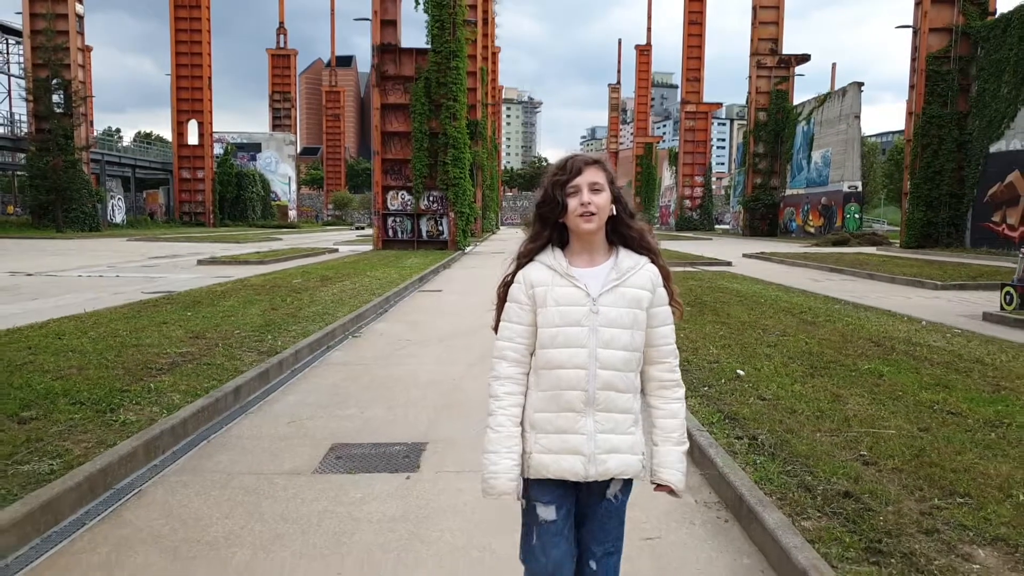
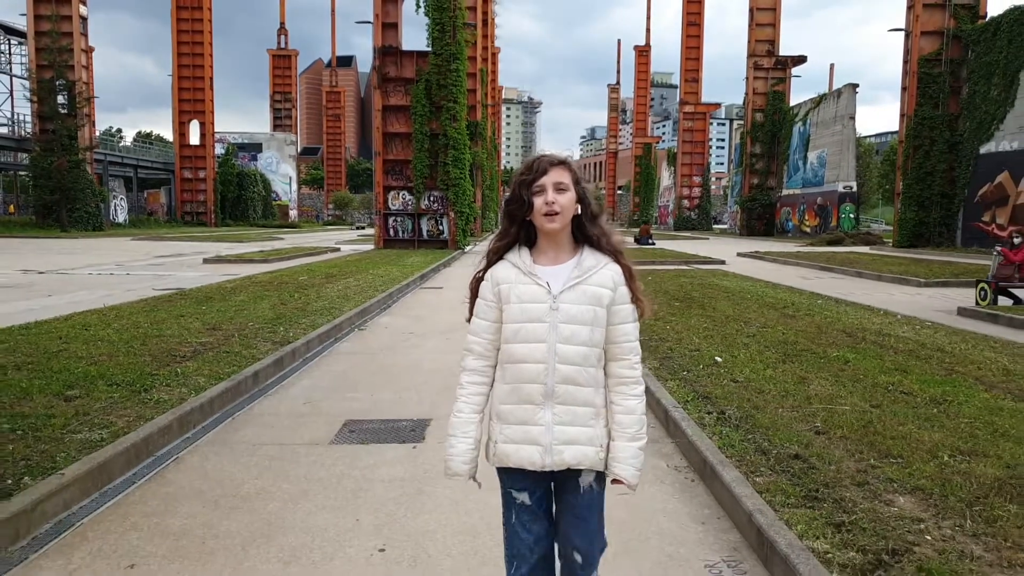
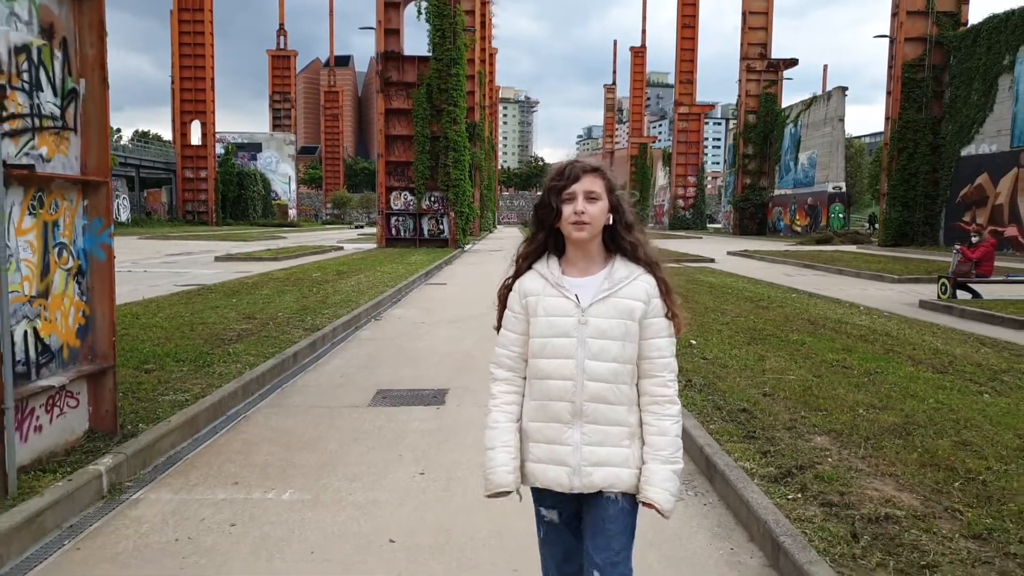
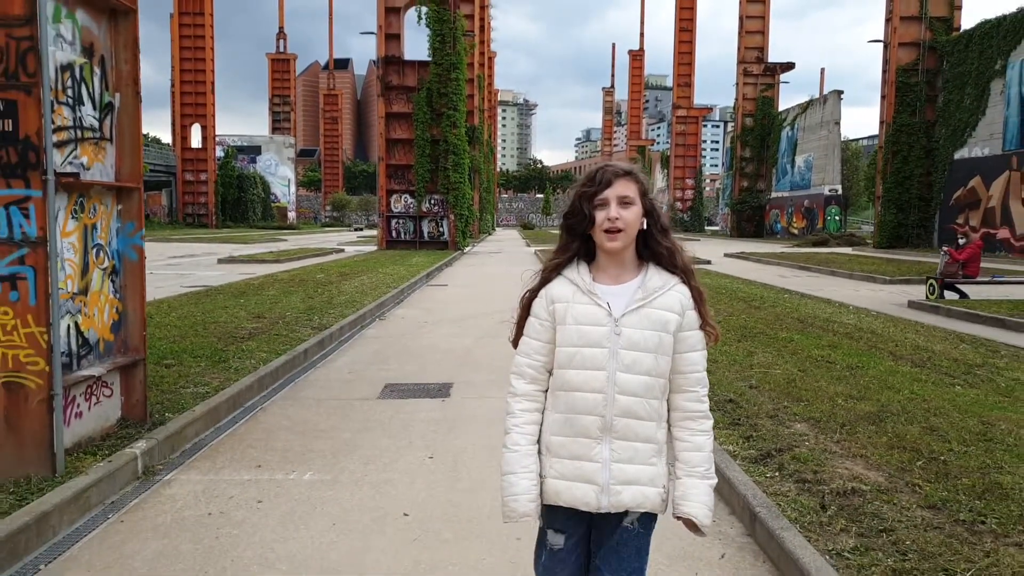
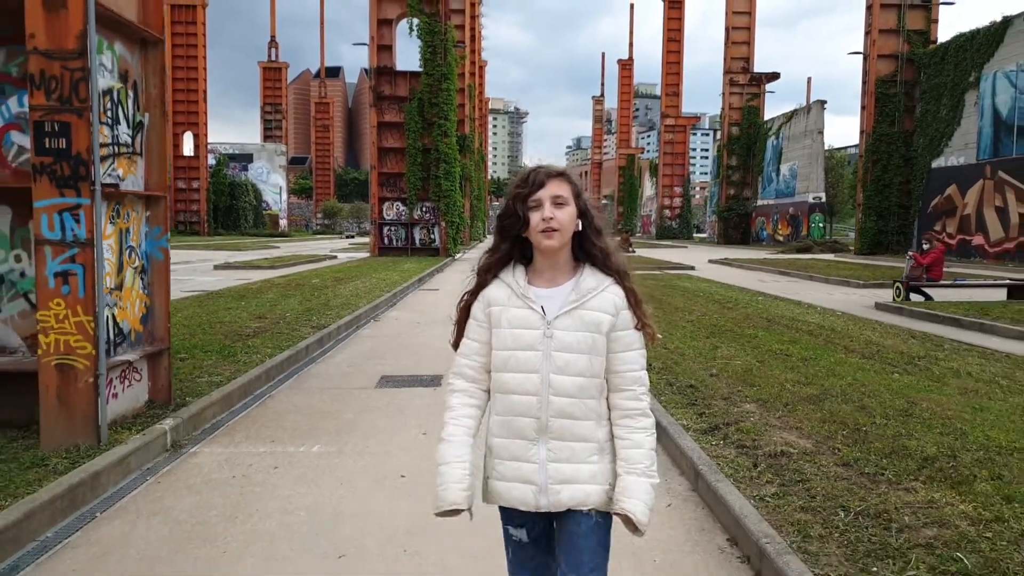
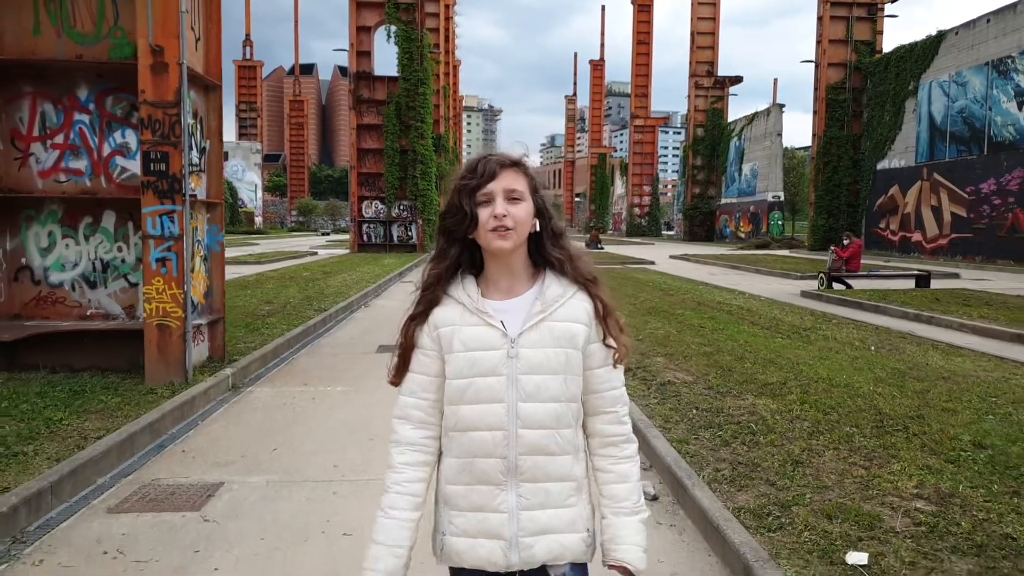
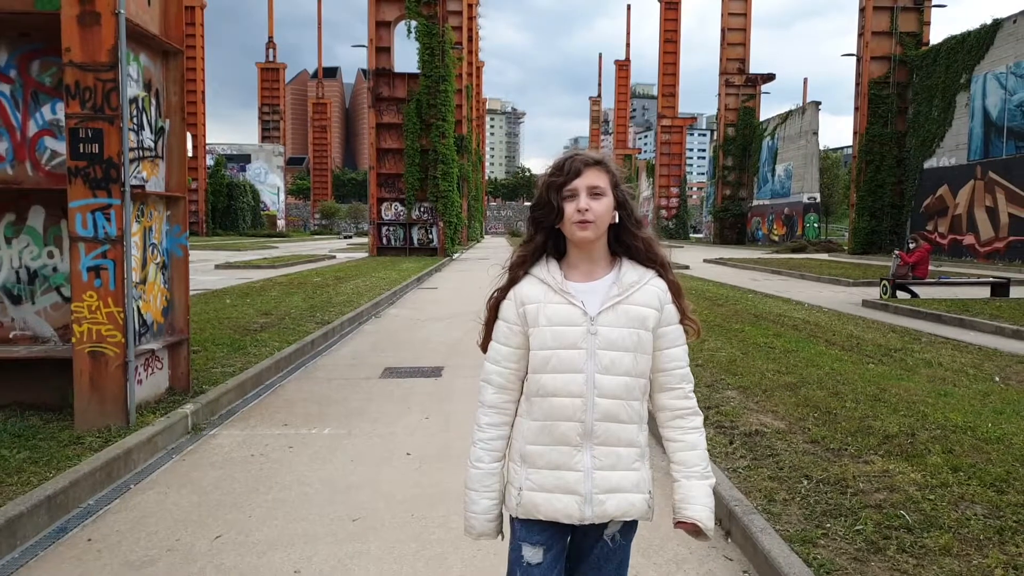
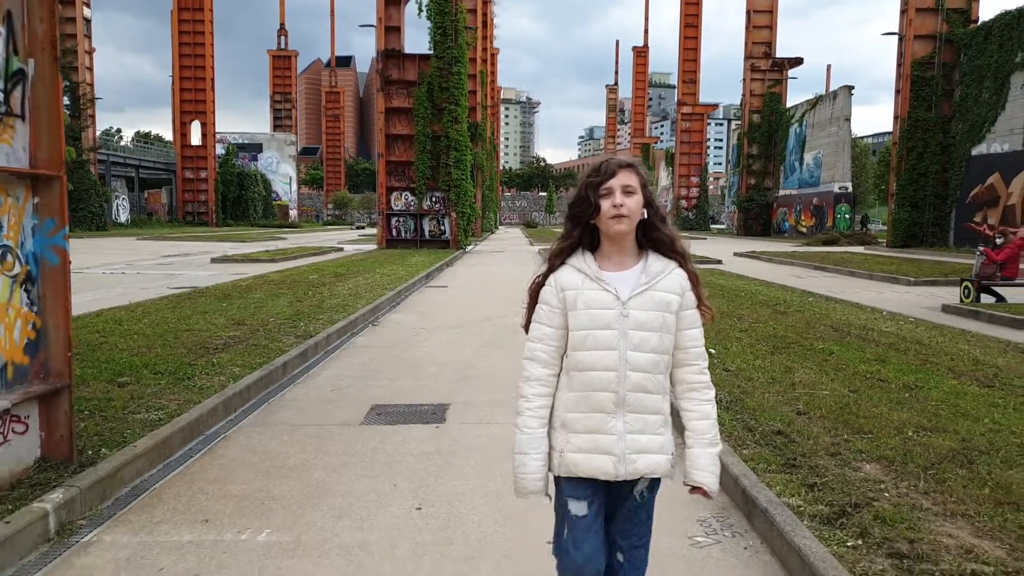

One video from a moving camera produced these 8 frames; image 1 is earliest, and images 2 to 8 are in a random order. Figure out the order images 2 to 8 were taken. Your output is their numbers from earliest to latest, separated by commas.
2, 8, 3, 4, 5, 7, 6
